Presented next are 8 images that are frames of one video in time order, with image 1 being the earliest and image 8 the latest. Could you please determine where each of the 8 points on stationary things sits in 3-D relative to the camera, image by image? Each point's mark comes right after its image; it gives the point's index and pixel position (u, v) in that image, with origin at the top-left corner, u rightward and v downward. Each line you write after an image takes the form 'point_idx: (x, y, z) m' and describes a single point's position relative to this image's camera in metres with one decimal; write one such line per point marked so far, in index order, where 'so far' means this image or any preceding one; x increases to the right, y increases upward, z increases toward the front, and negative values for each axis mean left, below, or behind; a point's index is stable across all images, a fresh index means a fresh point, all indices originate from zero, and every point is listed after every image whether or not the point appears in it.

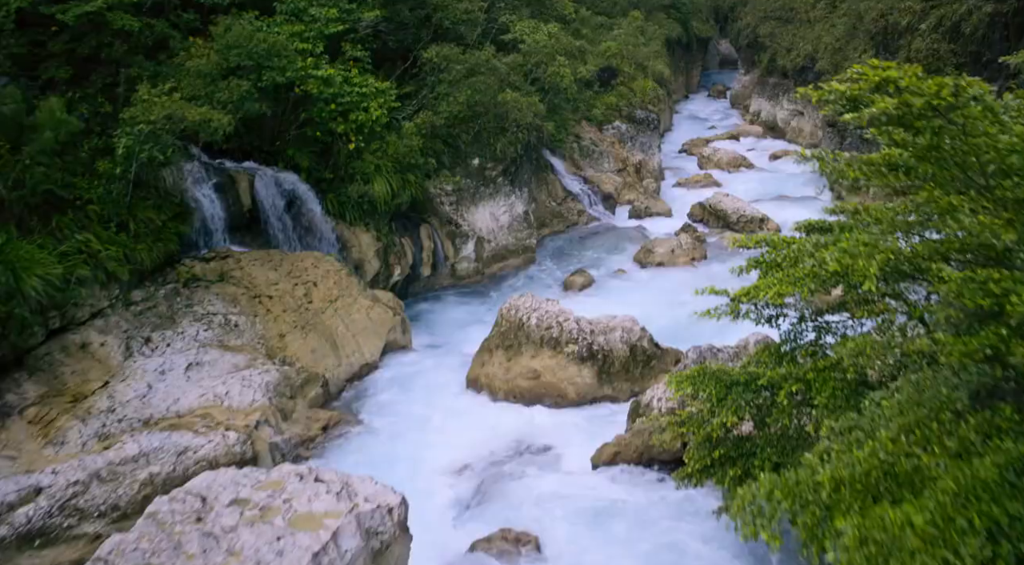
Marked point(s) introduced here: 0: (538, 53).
0: (+0.7, +5.4, +18.3) m
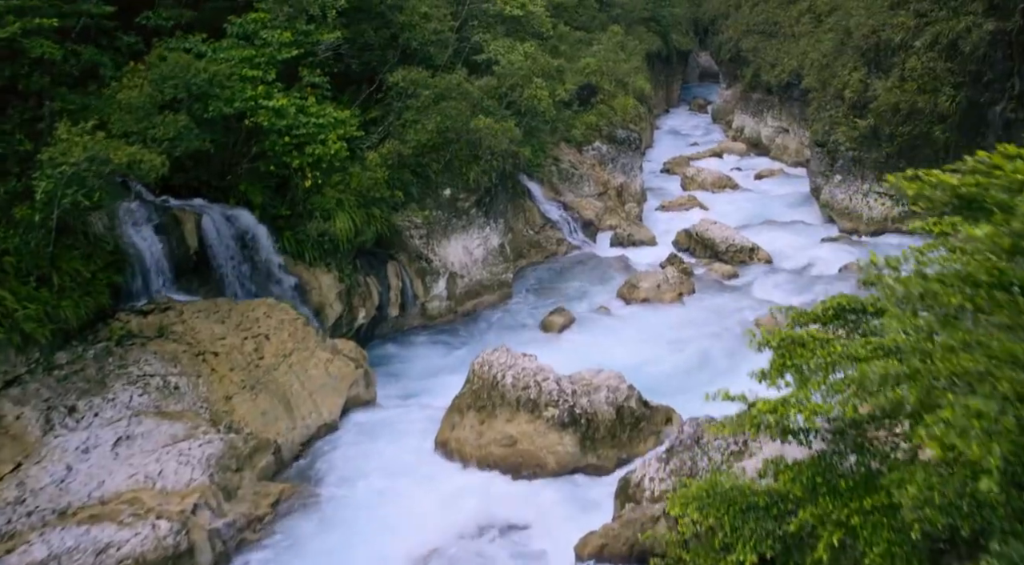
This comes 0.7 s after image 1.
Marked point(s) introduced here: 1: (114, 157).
0: (+0.1, +4.6, +17.1) m
1: (-5.3, +1.7, +10.1) m
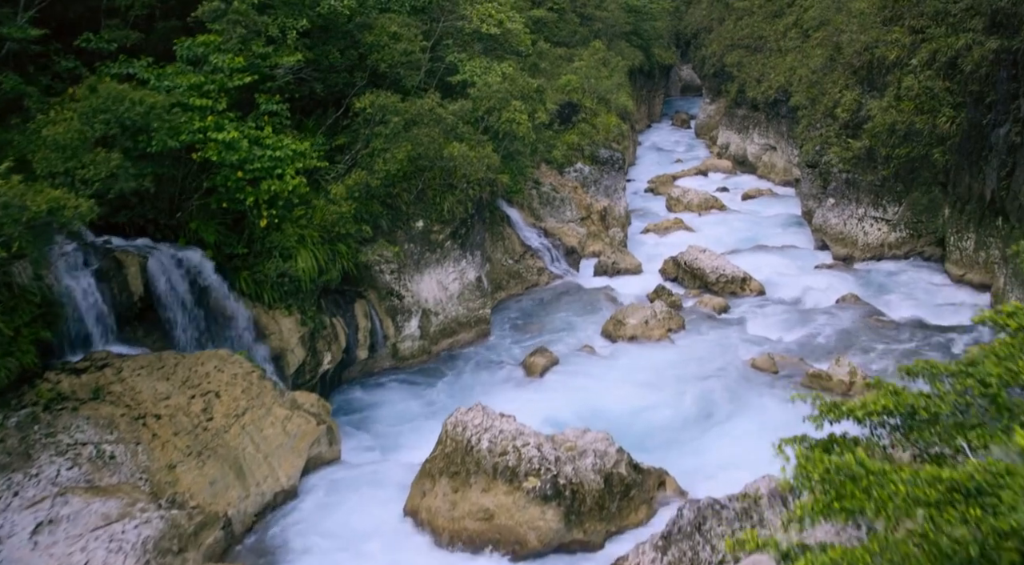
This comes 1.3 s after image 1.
0: (-0.4, +3.8, +16.0) m
1: (-5.6, +0.9, +8.9) m
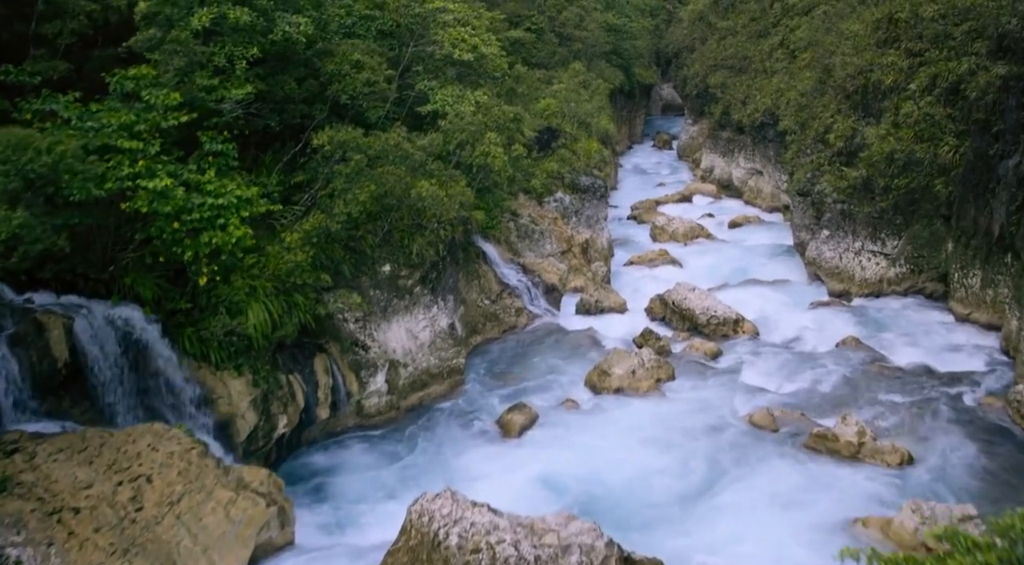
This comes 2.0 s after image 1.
0: (-0.9, +2.9, +14.8) m
1: (-5.9, +0.1, +7.5) m
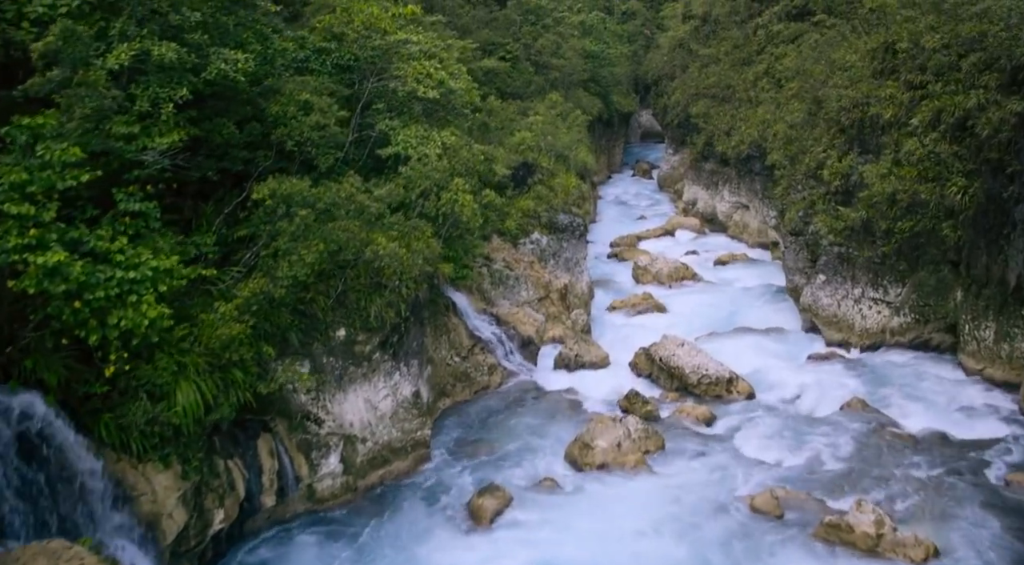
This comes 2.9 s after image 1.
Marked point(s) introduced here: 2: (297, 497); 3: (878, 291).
0: (-1.5, +1.8, +13.3) m
1: (-6.2, -0.9, +5.8) m
2: (-3.4, -3.4, +12.1) m
3: (+7.8, -0.2, +16.4) m
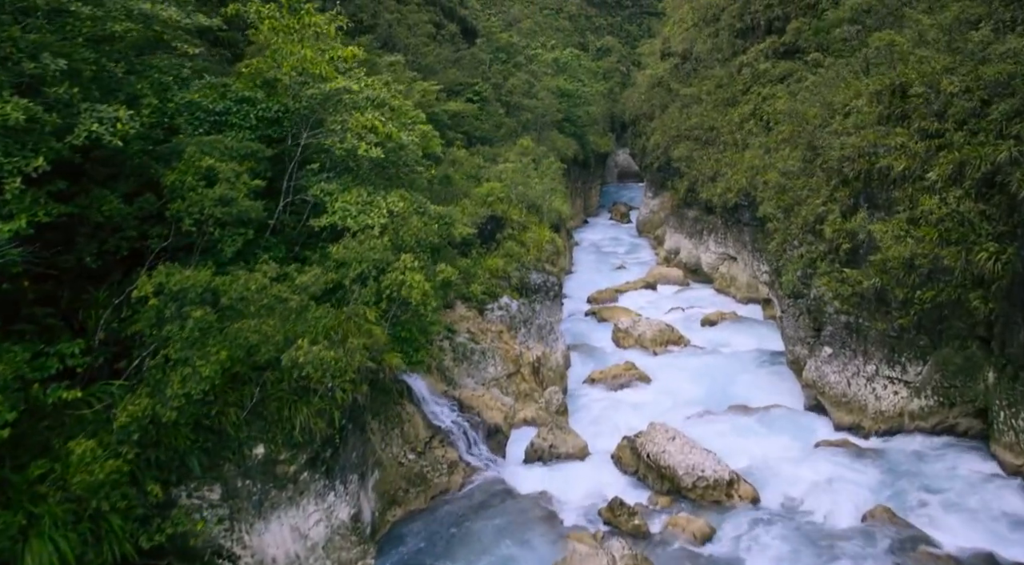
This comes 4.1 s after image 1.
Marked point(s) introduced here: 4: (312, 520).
0: (-2.1, +0.4, +11.1) m
1: (-6.6, -2.0, +3.3) m
2: (-3.9, -4.8, +9.6) m
3: (+7.2, -1.6, +14.3) m
4: (-2.8, -3.3, +10.8) m
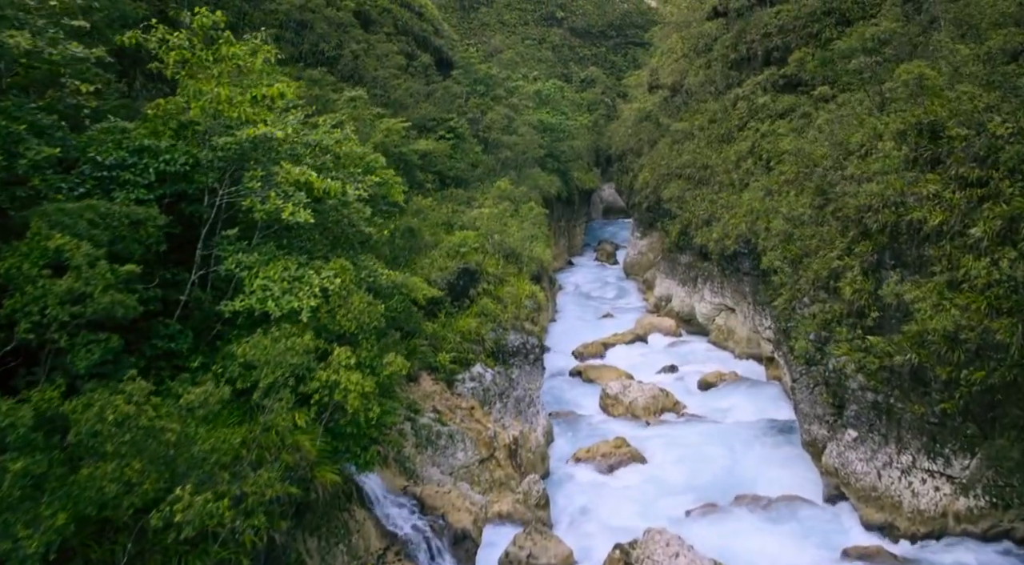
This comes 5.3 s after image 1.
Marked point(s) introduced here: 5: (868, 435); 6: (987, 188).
0: (-2.5, -0.7, +8.7) m
1: (-6.8, -2.9, +0.8) m
2: (-4.3, -5.9, +7.1) m
3: (+6.7, -2.8, +12.1) m
4: (-3.2, -4.5, +8.3) m
5: (+6.1, -2.6, +13.1) m
6: (+7.5, +1.5, +12.1) m
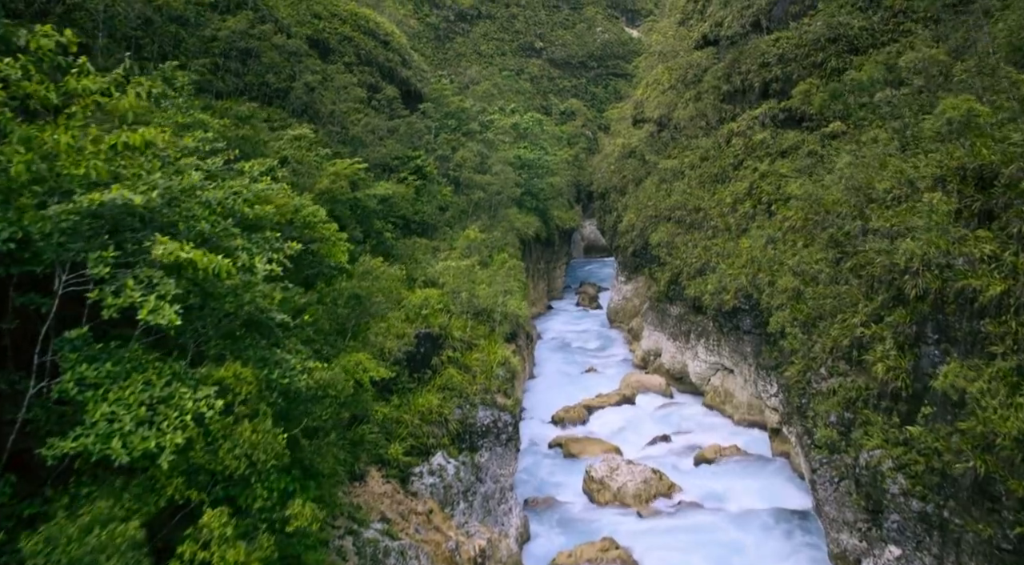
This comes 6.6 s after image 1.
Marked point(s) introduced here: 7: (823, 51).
0: (-2.9, -1.8, +6.1) m
1: (-7.1, -3.7, -2.0) m
2: (-4.6, -6.9, +4.2) m
3: (+6.2, -3.9, +9.5) m
4: (-3.6, -5.5, +5.5) m
5: (+5.6, -3.7, +10.6) m
6: (+7.0, +0.4, +9.8) m
7: (+7.9, +5.9, +19.4) m
